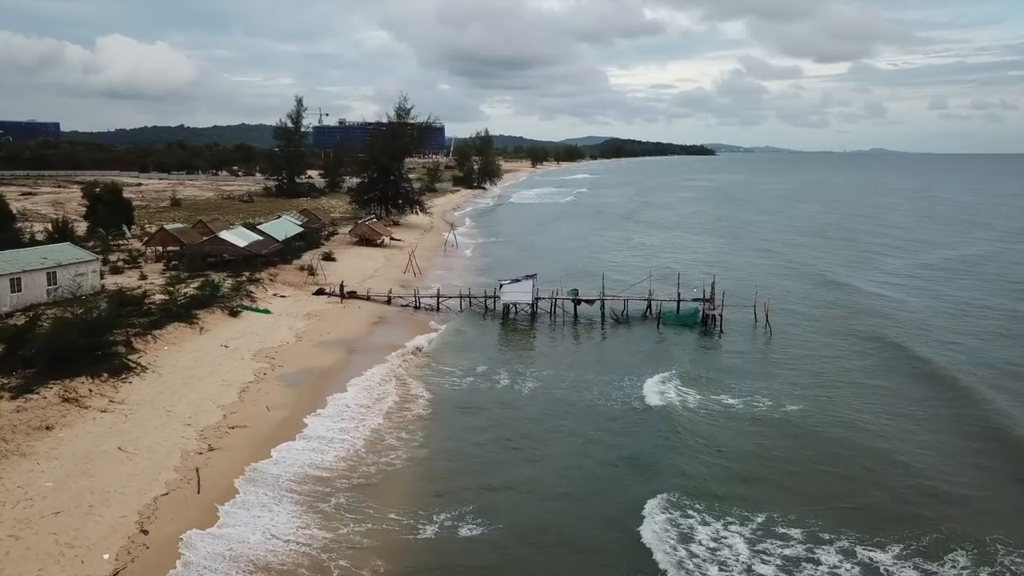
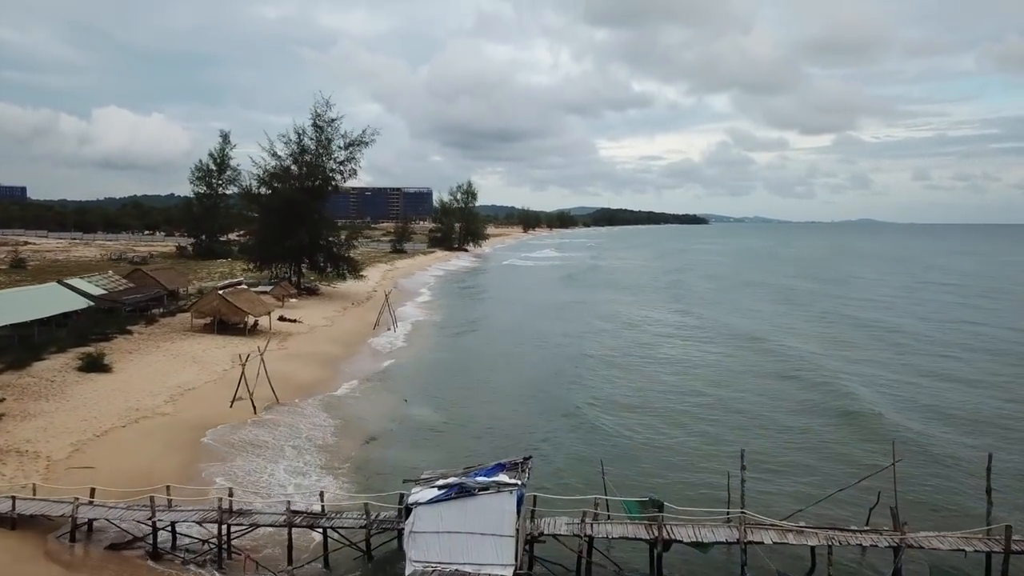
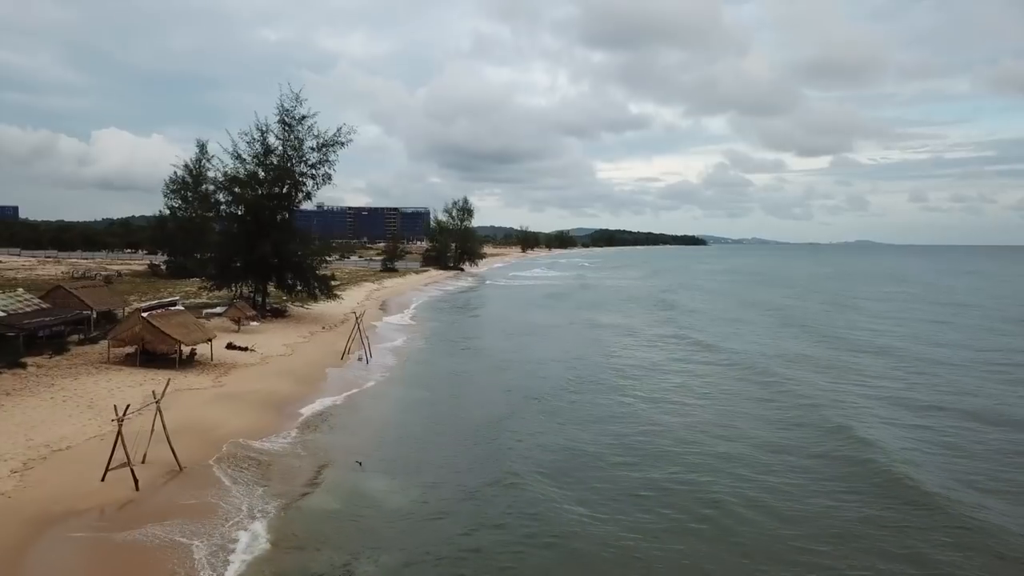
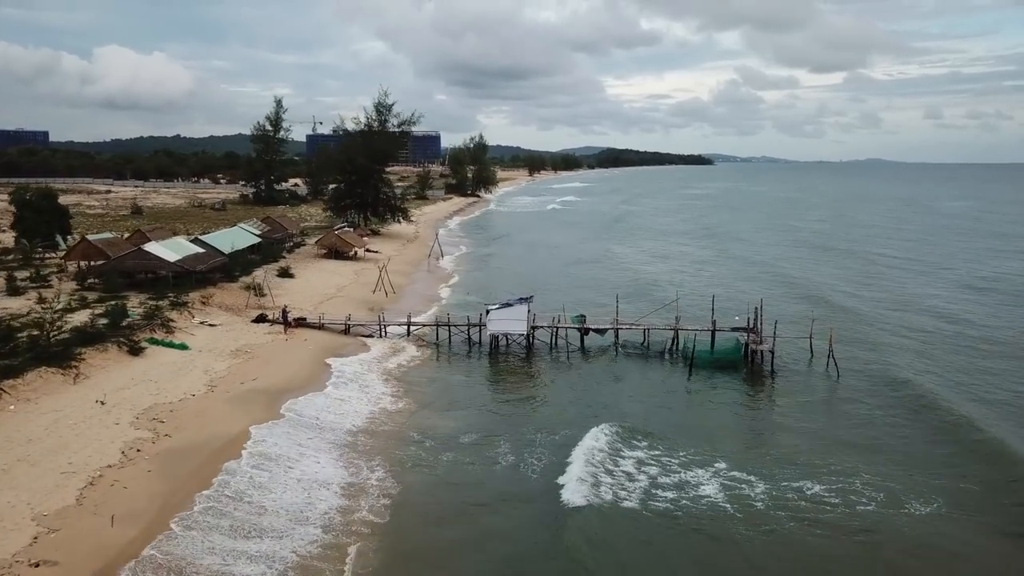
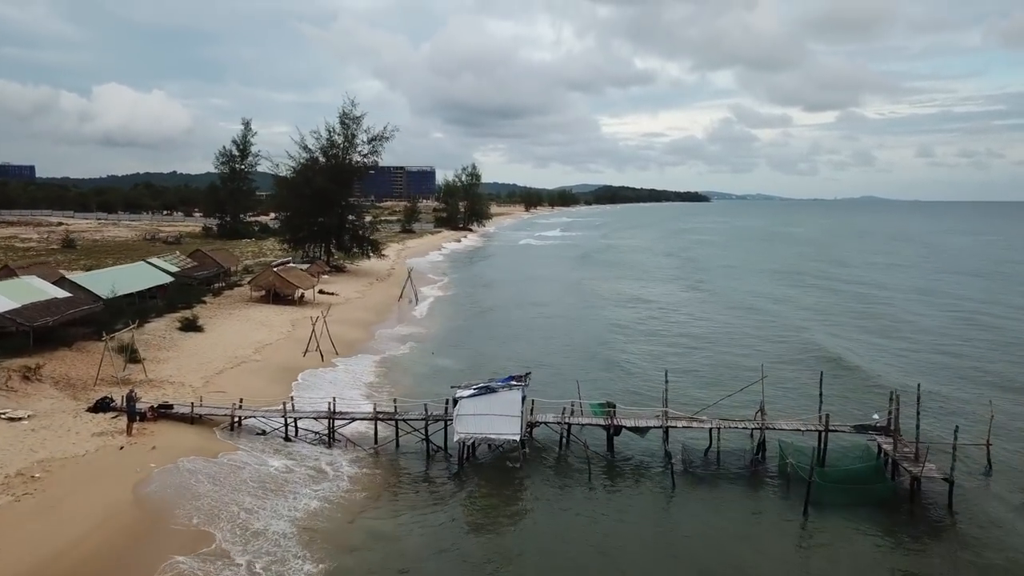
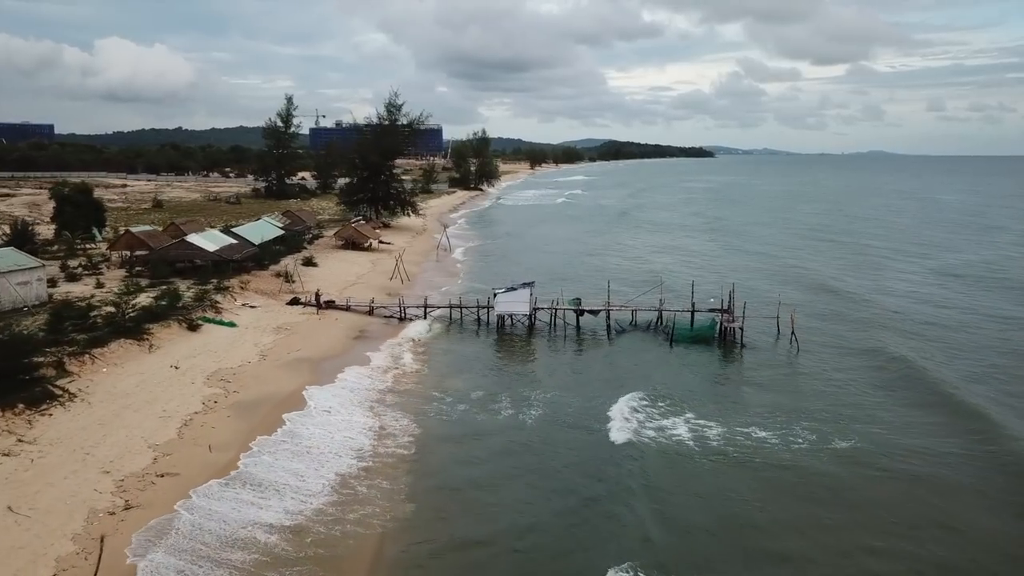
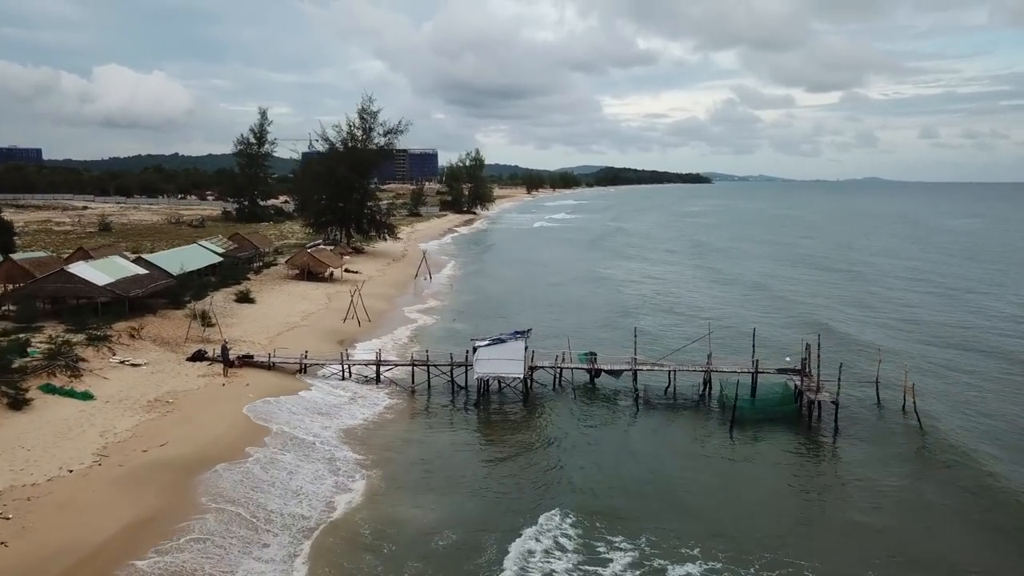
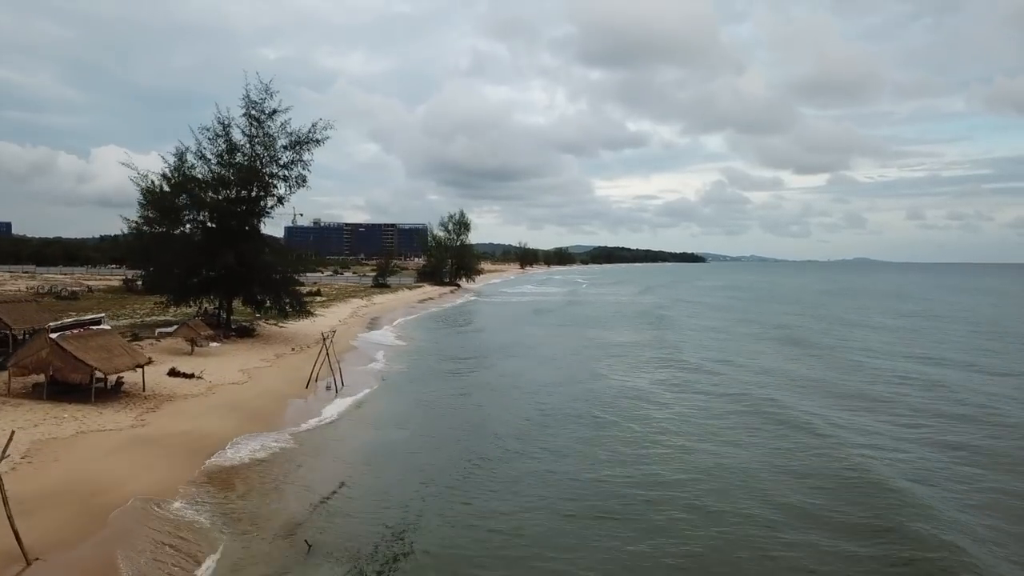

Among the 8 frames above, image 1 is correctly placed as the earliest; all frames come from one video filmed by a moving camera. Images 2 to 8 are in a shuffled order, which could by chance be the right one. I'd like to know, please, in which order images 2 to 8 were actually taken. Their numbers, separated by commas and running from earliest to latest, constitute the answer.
6, 4, 7, 5, 2, 3, 8
